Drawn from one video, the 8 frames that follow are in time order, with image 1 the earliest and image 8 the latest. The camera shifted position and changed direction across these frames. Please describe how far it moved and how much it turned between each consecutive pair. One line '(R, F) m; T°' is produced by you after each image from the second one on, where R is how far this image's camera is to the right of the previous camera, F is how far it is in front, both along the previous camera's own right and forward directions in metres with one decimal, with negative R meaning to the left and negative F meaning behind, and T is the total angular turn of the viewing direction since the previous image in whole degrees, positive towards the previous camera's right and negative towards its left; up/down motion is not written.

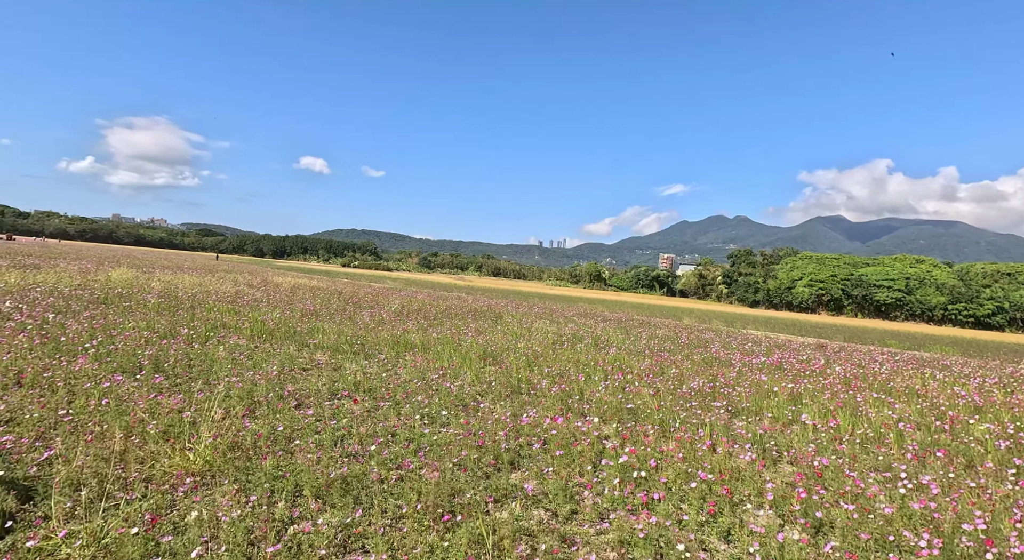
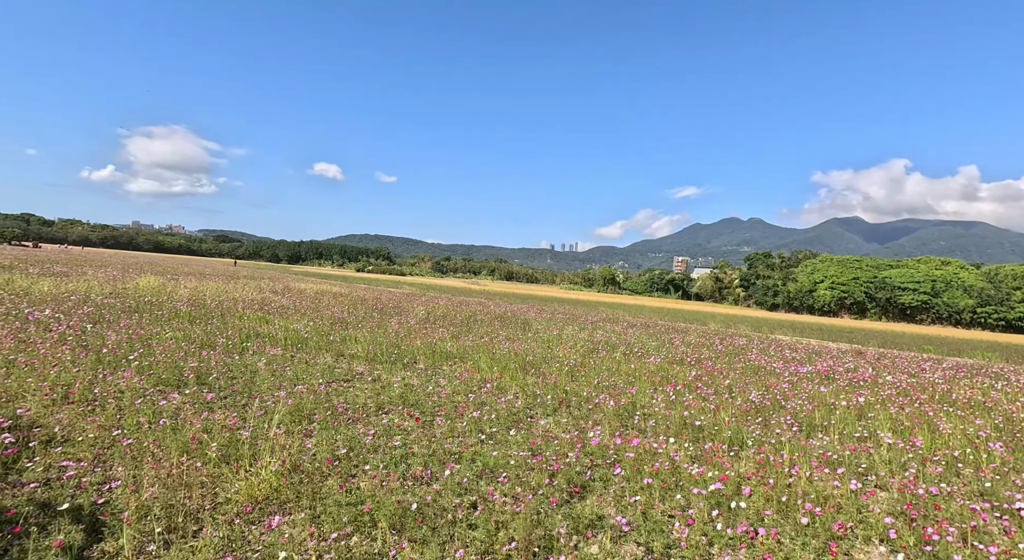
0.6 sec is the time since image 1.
(-0.4, +0.2) m; -2°
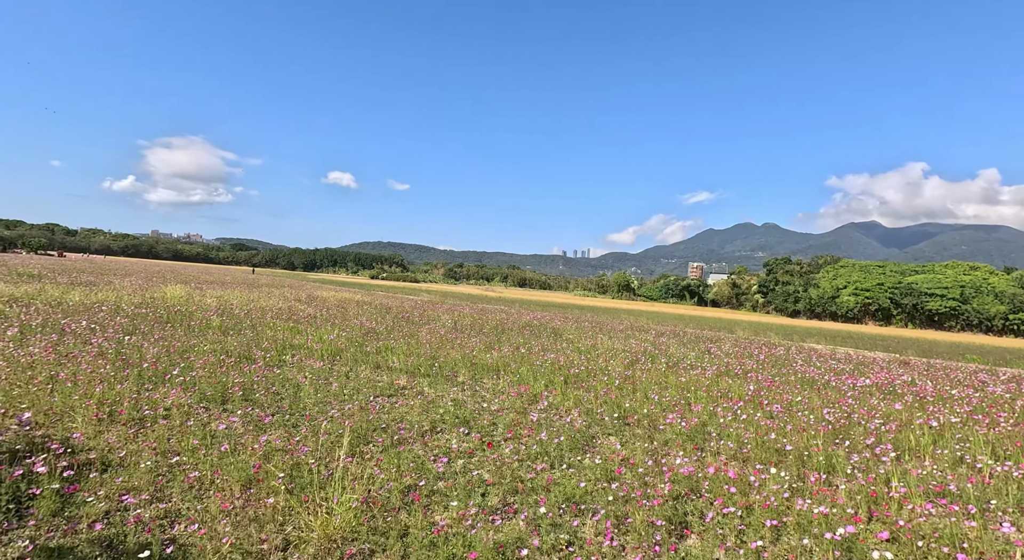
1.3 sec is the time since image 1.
(-0.5, +0.3) m; -2°
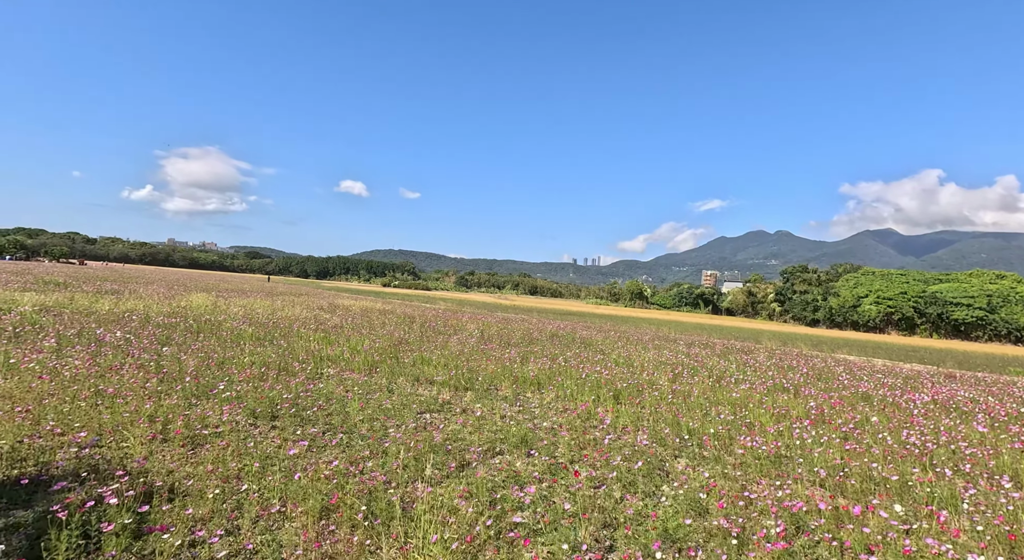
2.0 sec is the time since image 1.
(-0.5, +0.3) m; -1°
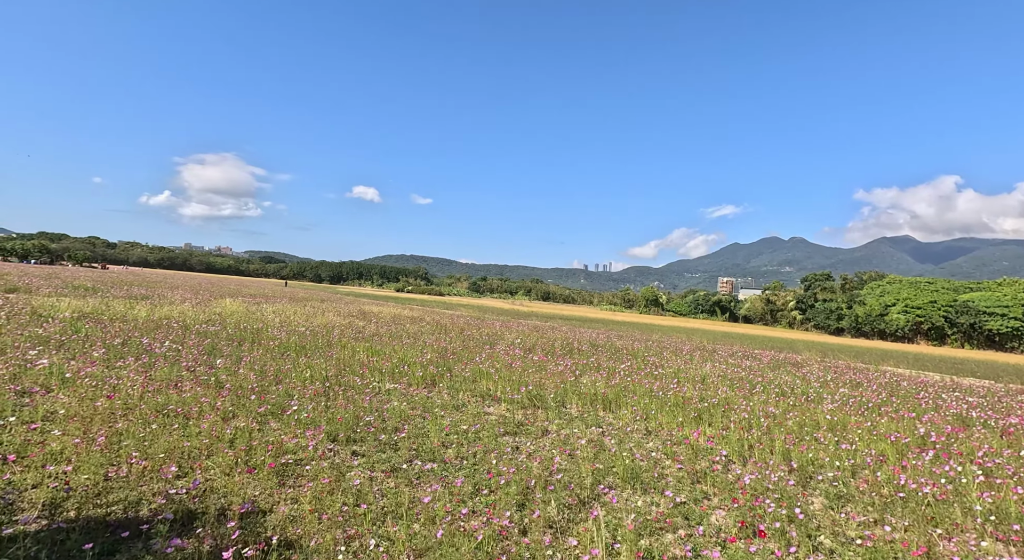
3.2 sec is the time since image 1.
(-0.9, +0.5) m; -2°
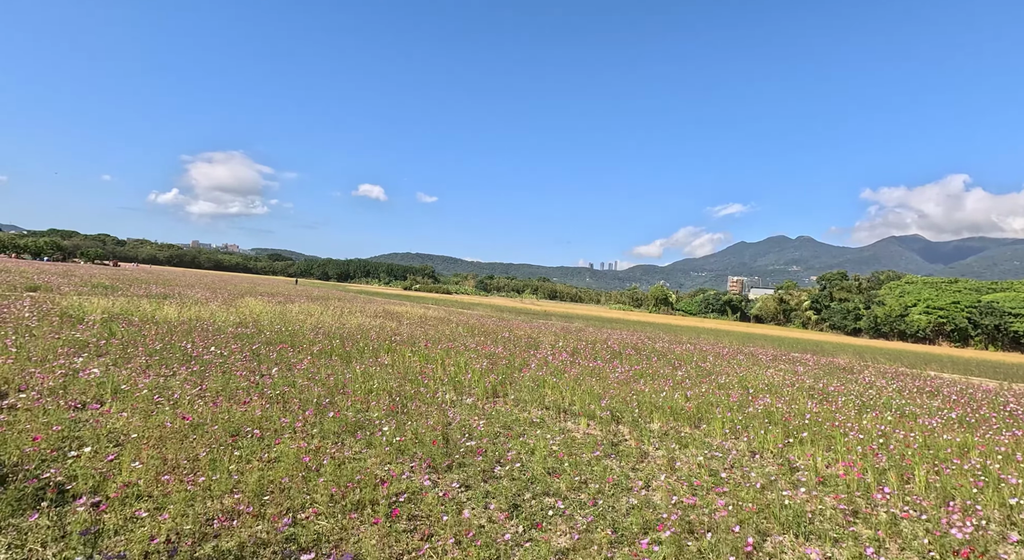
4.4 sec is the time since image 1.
(-1.0, +0.6) m; -1°
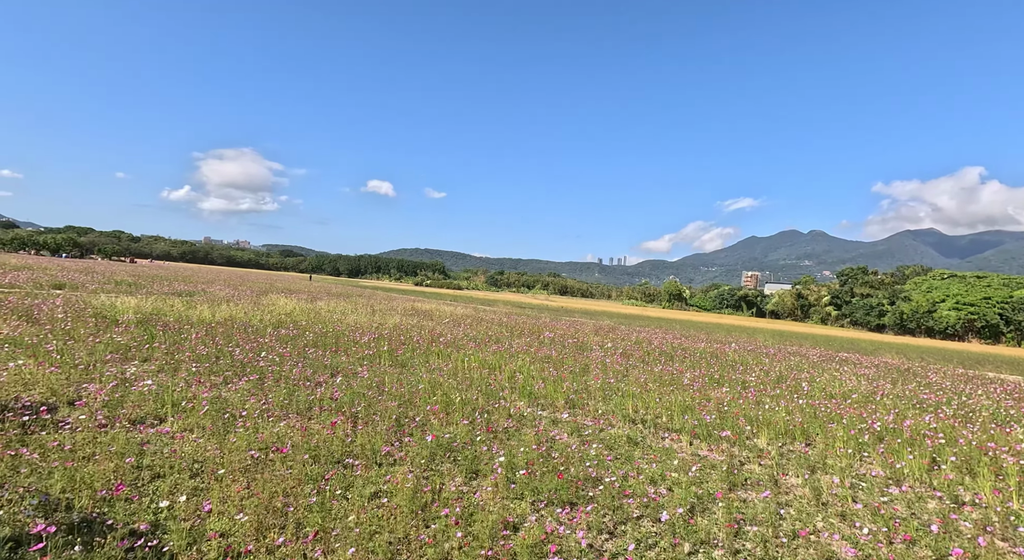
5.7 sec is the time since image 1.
(-1.0, +0.8) m; -1°
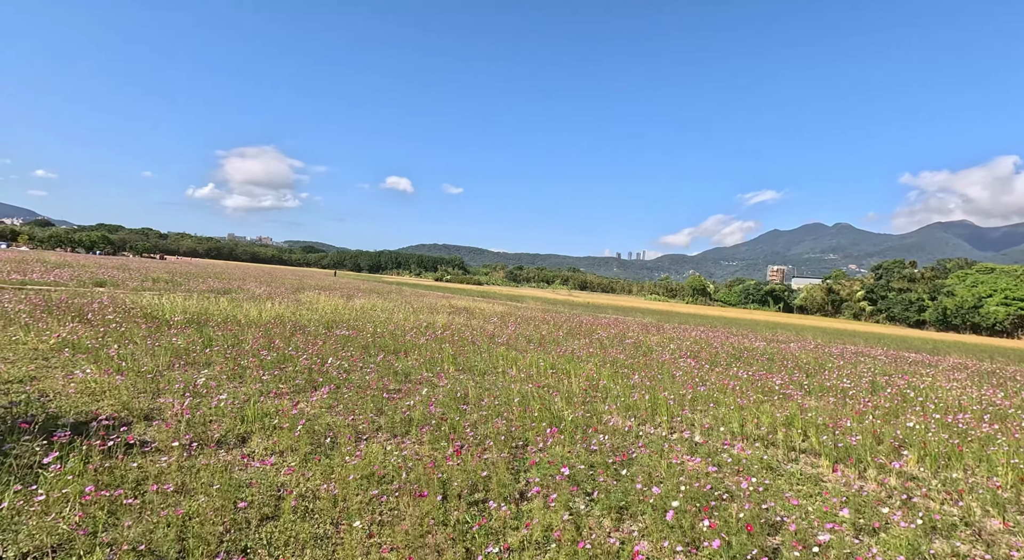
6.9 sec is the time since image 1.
(-1.0, +0.7) m; -2°
